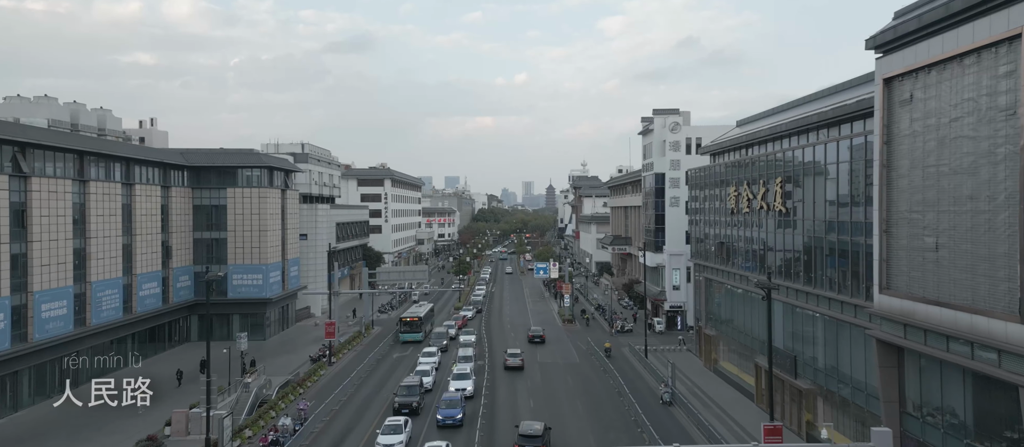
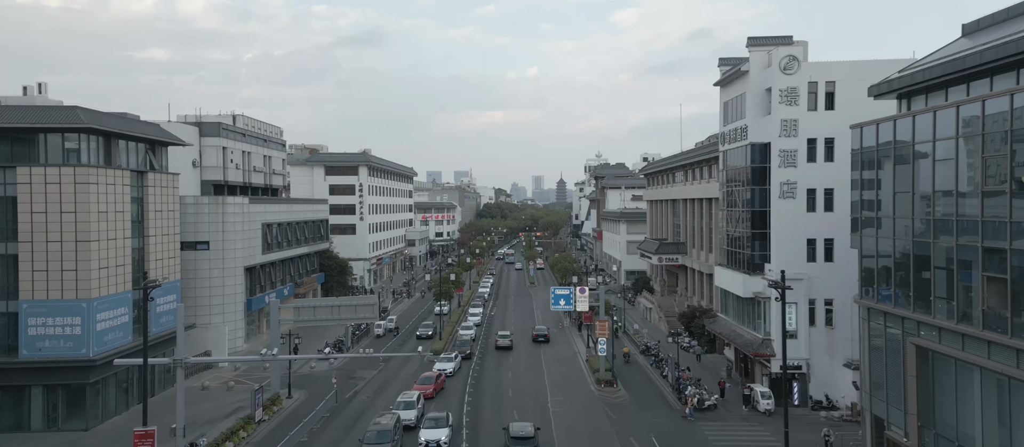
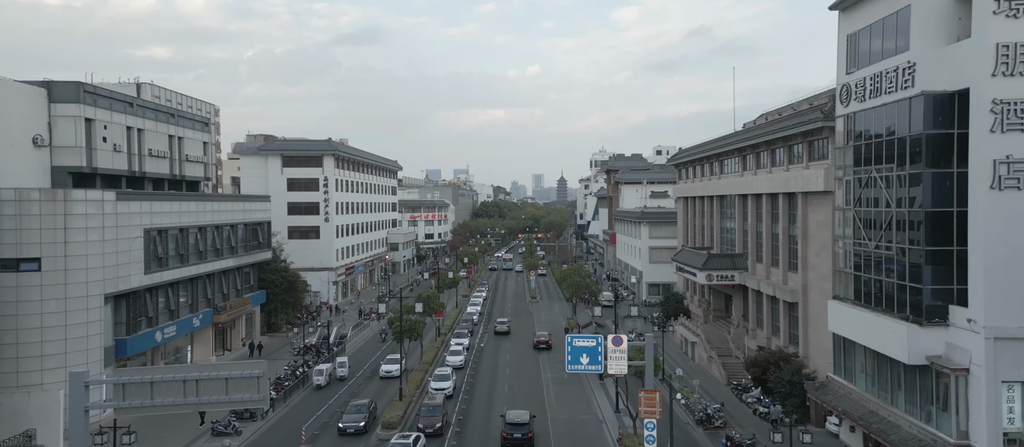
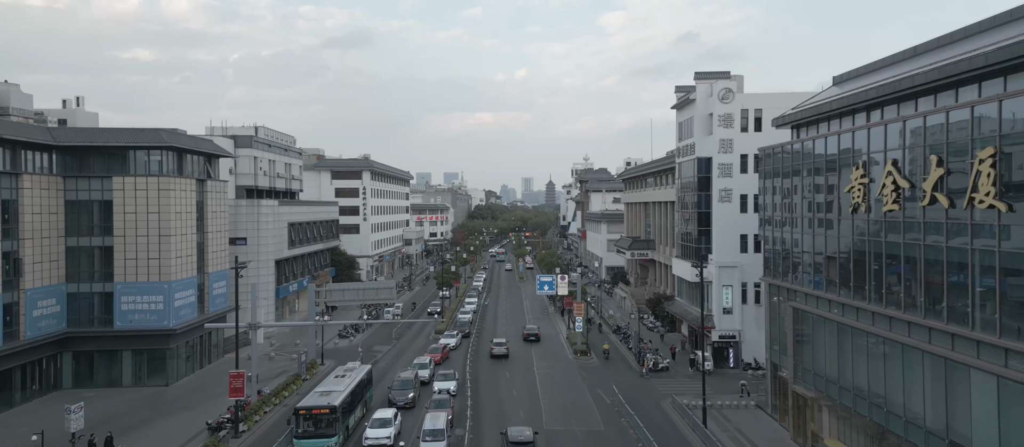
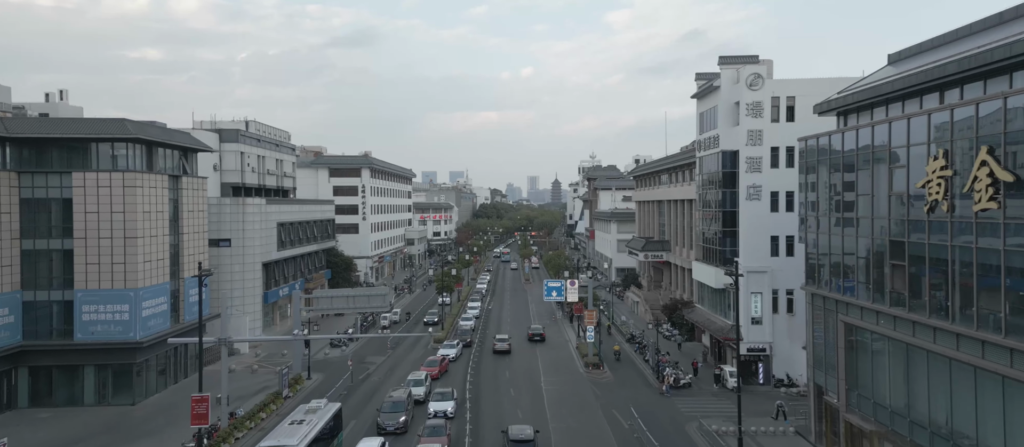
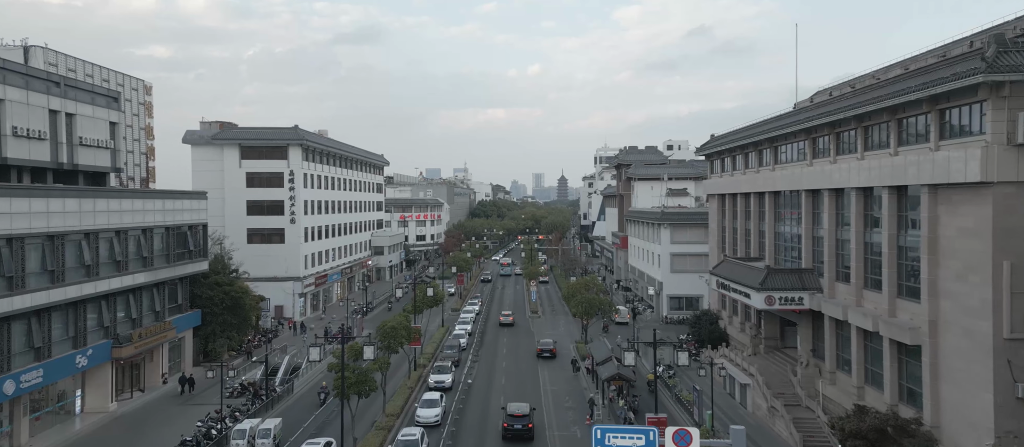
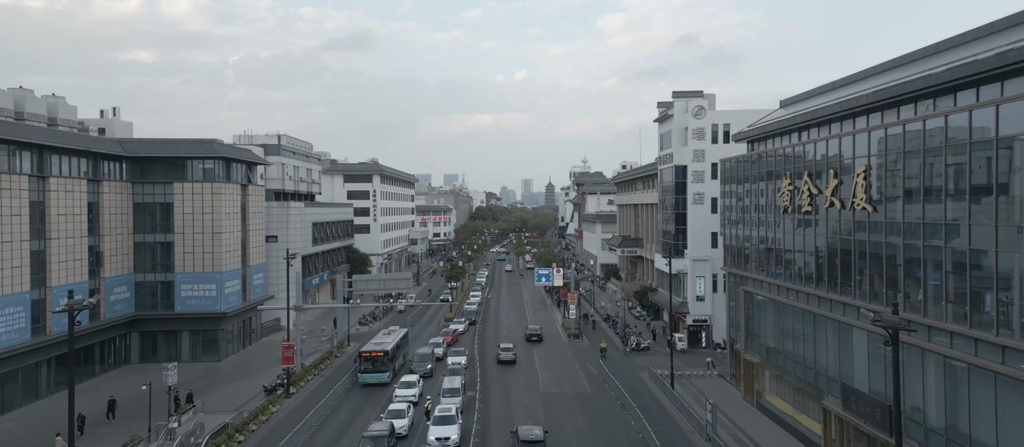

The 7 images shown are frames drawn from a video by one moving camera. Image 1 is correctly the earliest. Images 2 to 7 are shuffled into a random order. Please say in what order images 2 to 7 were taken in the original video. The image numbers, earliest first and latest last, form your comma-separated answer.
7, 4, 5, 2, 3, 6
